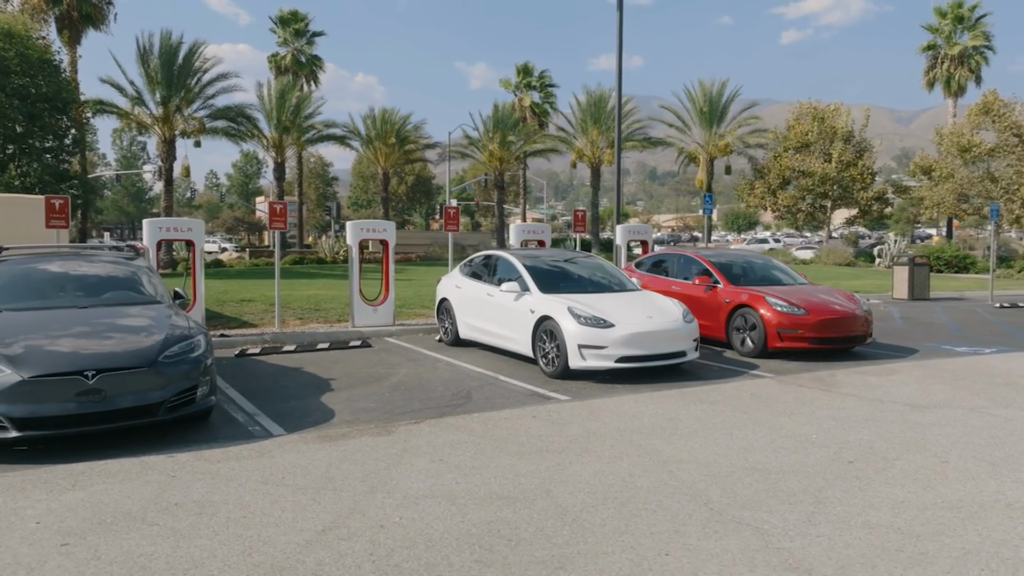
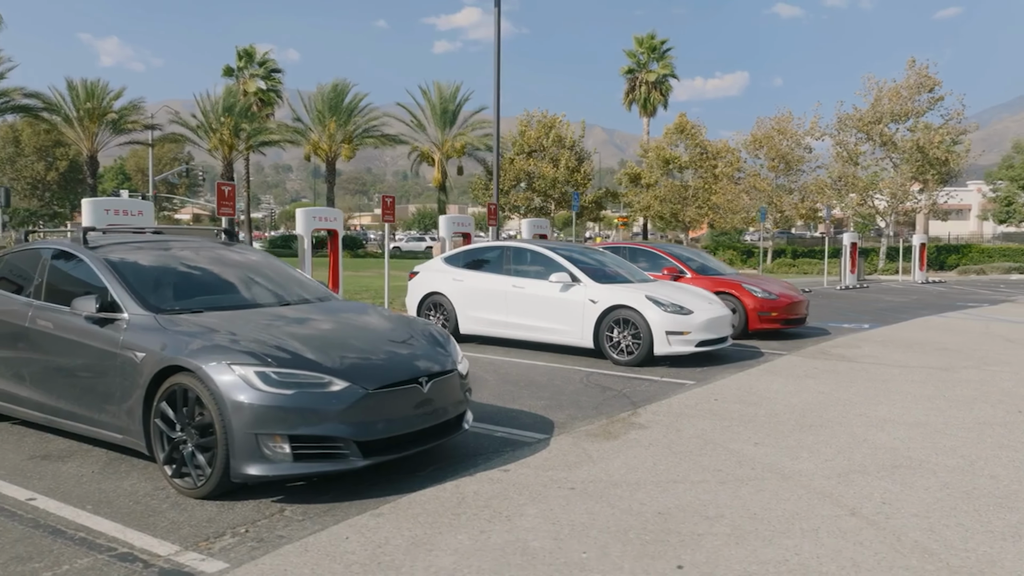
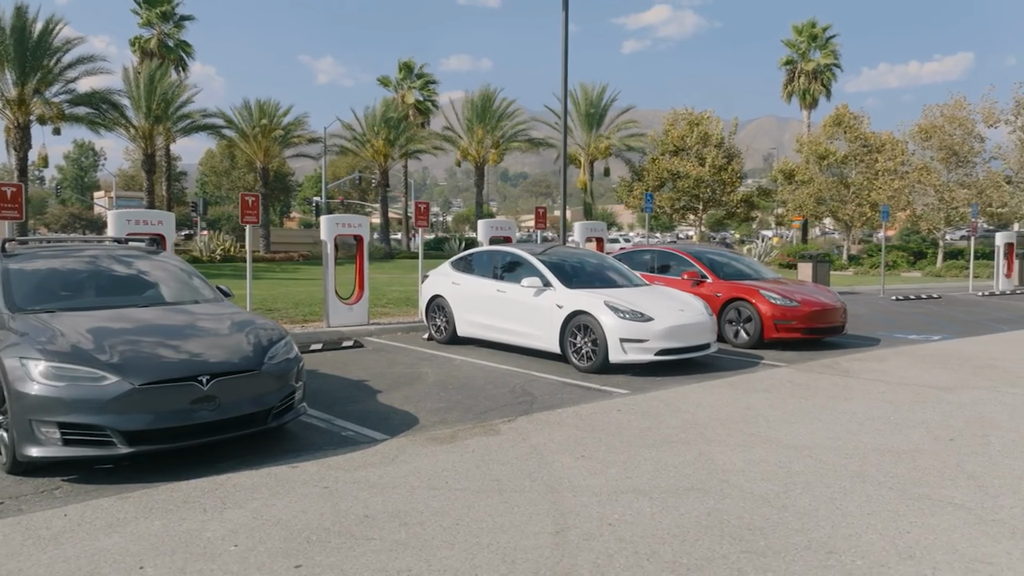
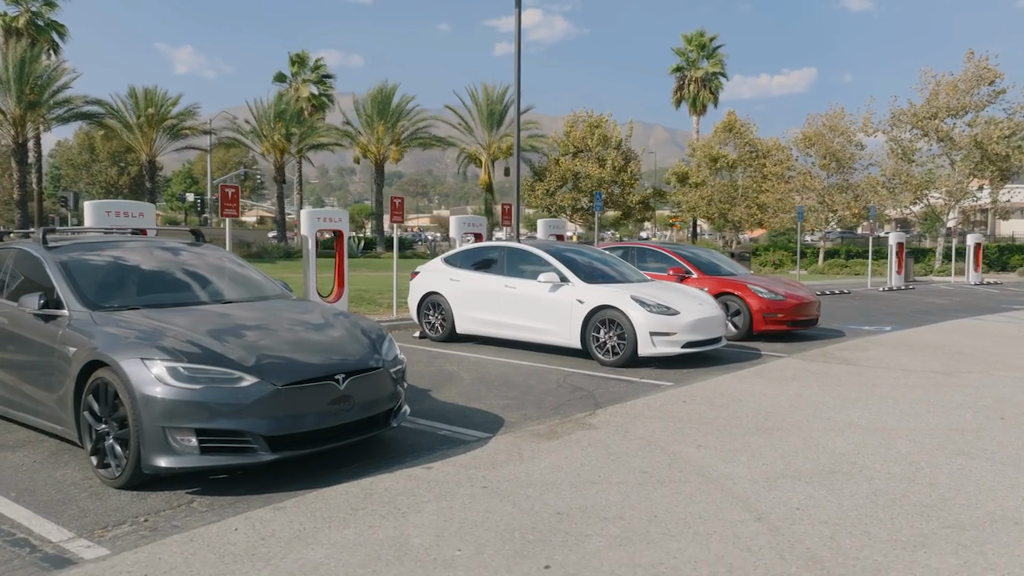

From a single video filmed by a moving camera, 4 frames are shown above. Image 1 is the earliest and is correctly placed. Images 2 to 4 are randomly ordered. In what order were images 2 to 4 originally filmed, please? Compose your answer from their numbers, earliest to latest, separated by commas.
3, 4, 2
